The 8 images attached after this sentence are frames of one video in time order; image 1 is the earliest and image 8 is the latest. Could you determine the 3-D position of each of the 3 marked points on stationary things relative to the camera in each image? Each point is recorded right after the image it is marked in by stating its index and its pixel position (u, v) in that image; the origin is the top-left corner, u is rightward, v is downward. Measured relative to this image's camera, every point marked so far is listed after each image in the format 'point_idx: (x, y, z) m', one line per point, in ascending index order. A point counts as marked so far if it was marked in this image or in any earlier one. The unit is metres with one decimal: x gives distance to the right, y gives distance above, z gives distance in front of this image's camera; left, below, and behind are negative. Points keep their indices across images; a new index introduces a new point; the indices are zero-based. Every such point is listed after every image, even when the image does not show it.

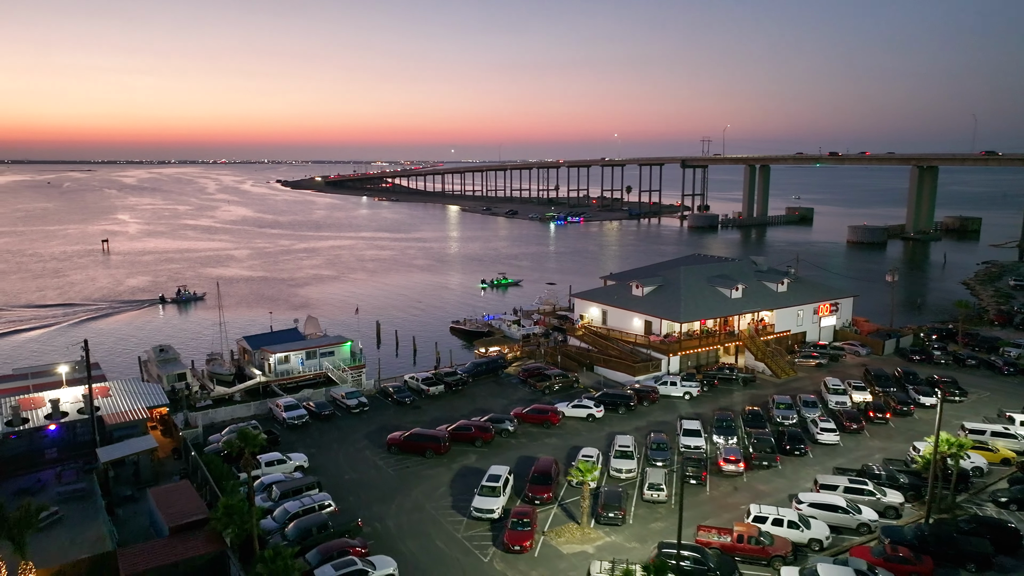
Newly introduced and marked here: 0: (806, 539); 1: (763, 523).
0: (+7.9, -6.6, +18.7) m
1: (+6.9, -6.4, +19.2) m
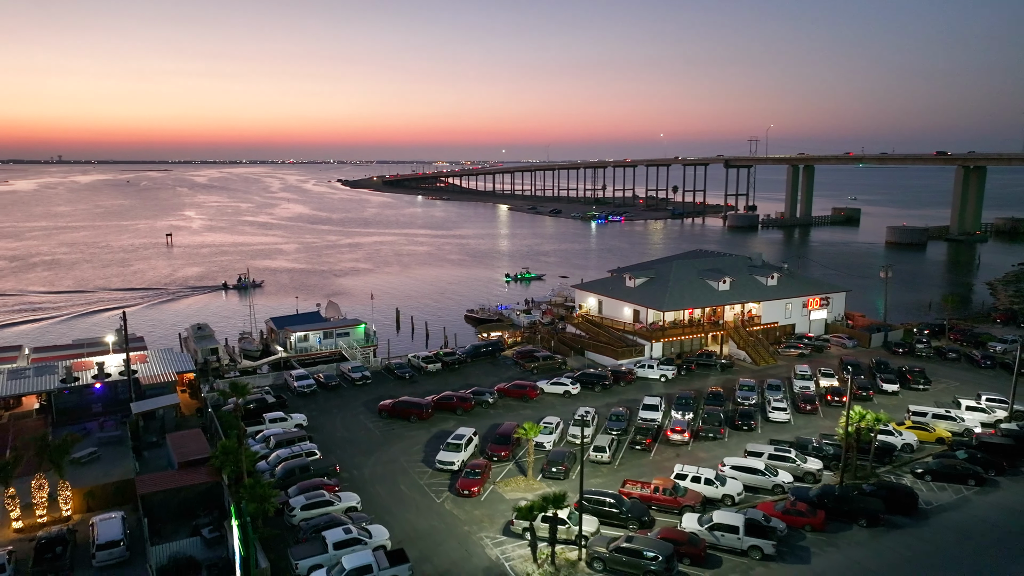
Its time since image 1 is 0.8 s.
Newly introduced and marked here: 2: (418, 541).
0: (+6.3, -6.2, +21.2) m
1: (+5.4, -5.9, +21.8) m
2: (-2.7, -6.8, +19.3) m
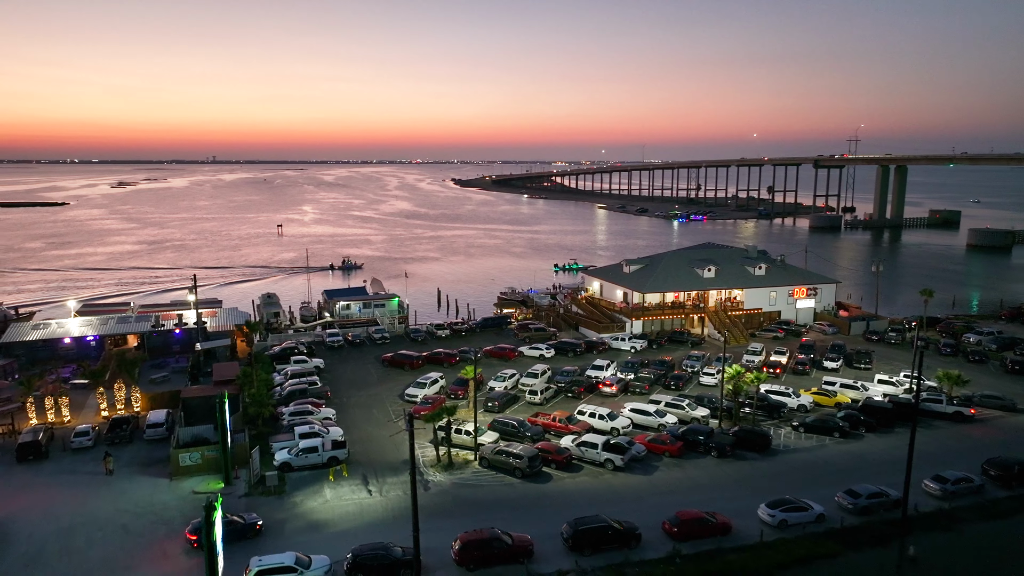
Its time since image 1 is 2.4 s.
0: (+3.6, -5.2, +26.6) m
1: (+2.8, -4.9, +27.3) m
2: (-5.5, -5.6, +26.1) m
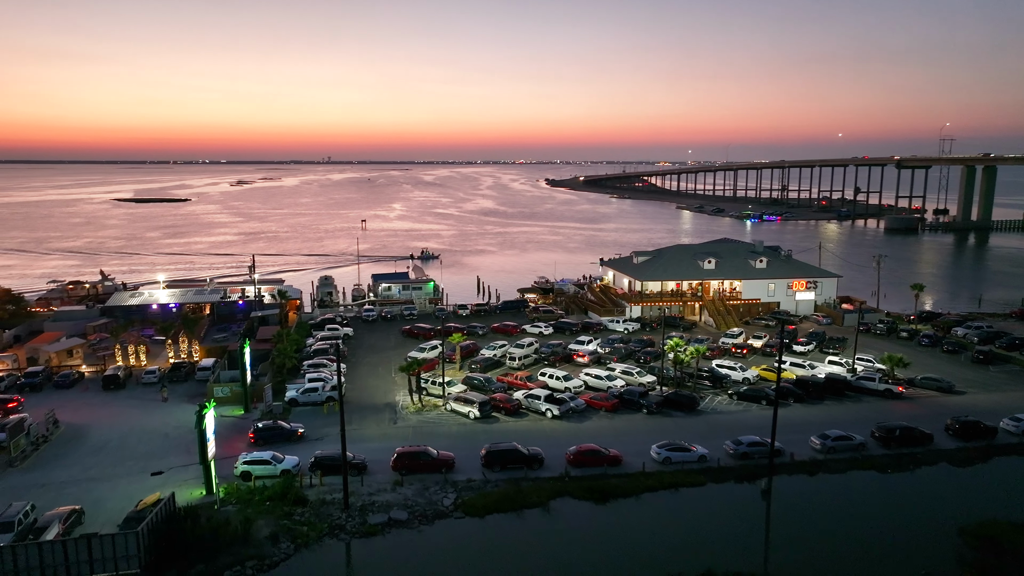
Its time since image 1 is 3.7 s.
0: (+2.2, -4.3, +31.3) m
1: (+1.5, -4.0, +32.1) m
2: (-6.9, -4.5, +32.2) m
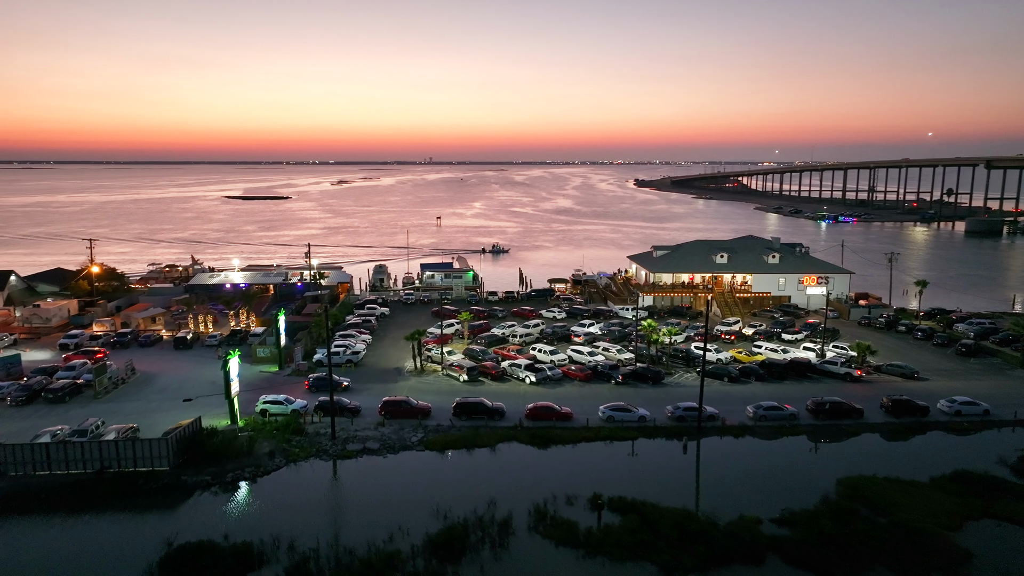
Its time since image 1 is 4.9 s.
0: (+1.8, -3.6, +35.7) m
1: (+1.2, -3.3, +36.5) m
2: (-7.1, -3.5, +37.7) m
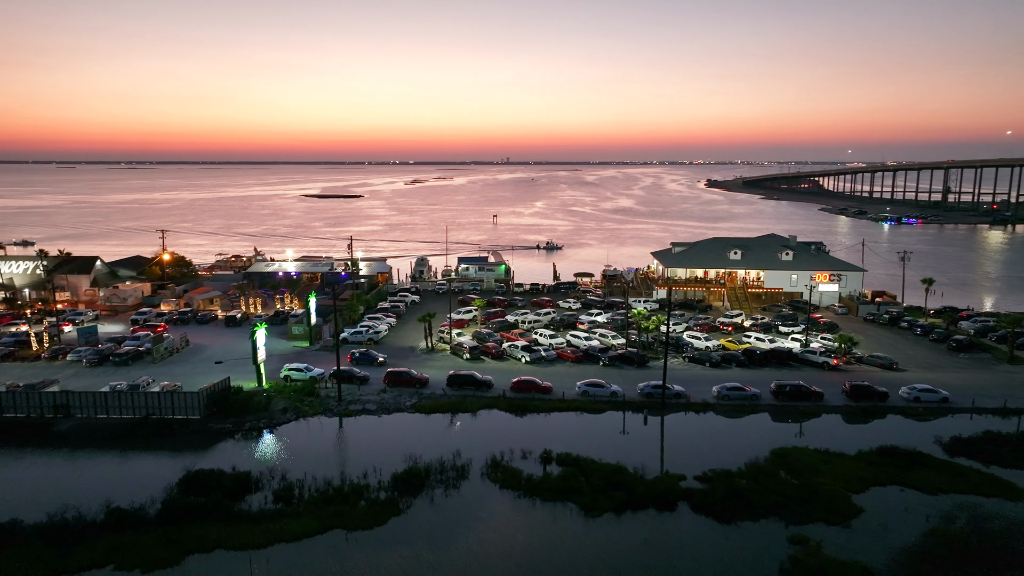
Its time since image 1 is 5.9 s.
0: (+1.9, -3.0, +39.0) m
1: (+1.5, -2.7, +40.0) m
2: (-6.7, -2.7, +42.0) m
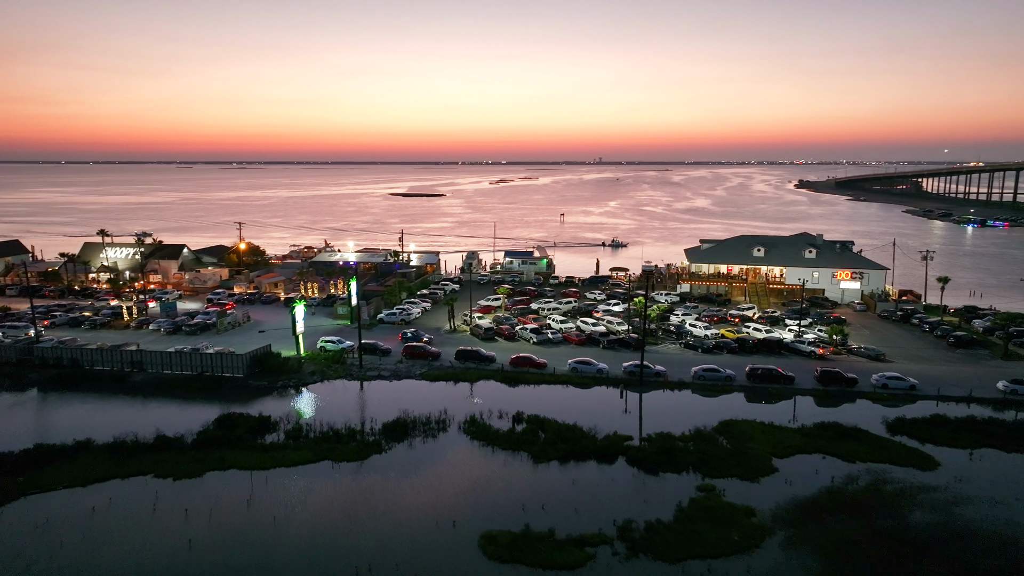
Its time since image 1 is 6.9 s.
0: (+2.8, -2.4, +42.8) m
1: (+2.4, -2.0, +43.8) m
2: (-5.4, -1.9, +46.9) m
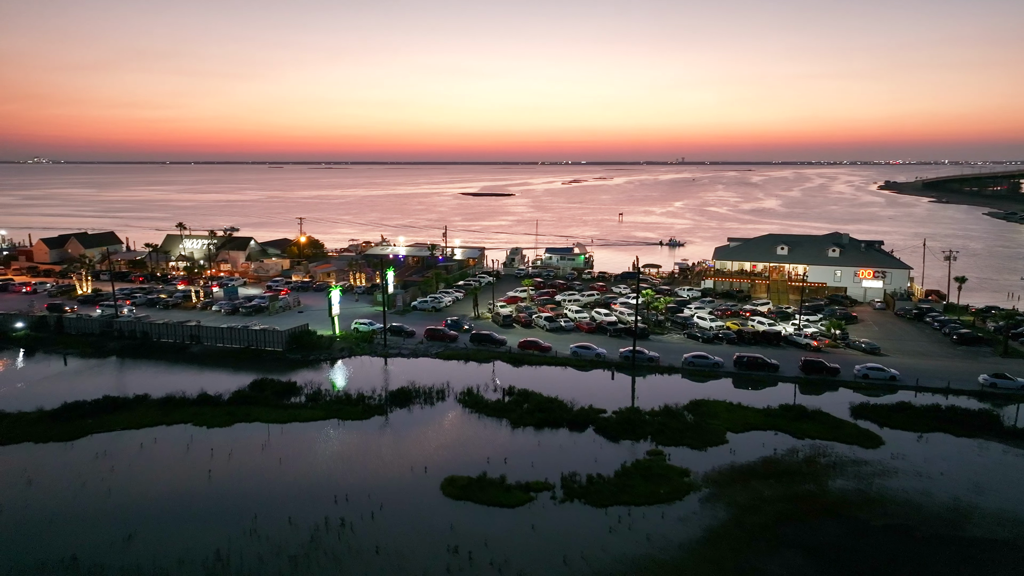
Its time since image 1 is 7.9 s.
0: (+4.0, -1.8, +45.9) m
1: (+3.8, -1.5, +46.9) m
2: (-3.7, -1.3, +50.8) m
